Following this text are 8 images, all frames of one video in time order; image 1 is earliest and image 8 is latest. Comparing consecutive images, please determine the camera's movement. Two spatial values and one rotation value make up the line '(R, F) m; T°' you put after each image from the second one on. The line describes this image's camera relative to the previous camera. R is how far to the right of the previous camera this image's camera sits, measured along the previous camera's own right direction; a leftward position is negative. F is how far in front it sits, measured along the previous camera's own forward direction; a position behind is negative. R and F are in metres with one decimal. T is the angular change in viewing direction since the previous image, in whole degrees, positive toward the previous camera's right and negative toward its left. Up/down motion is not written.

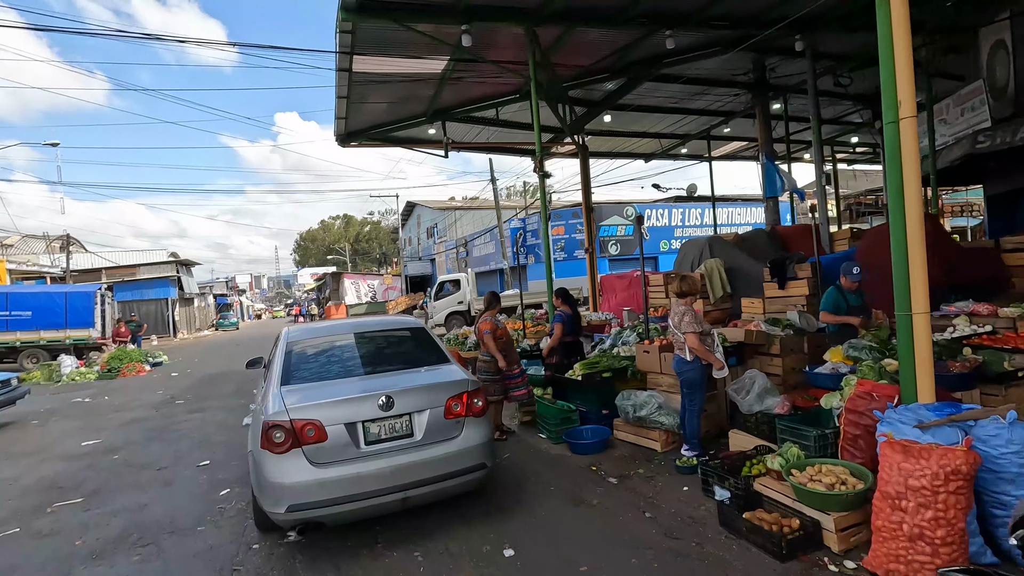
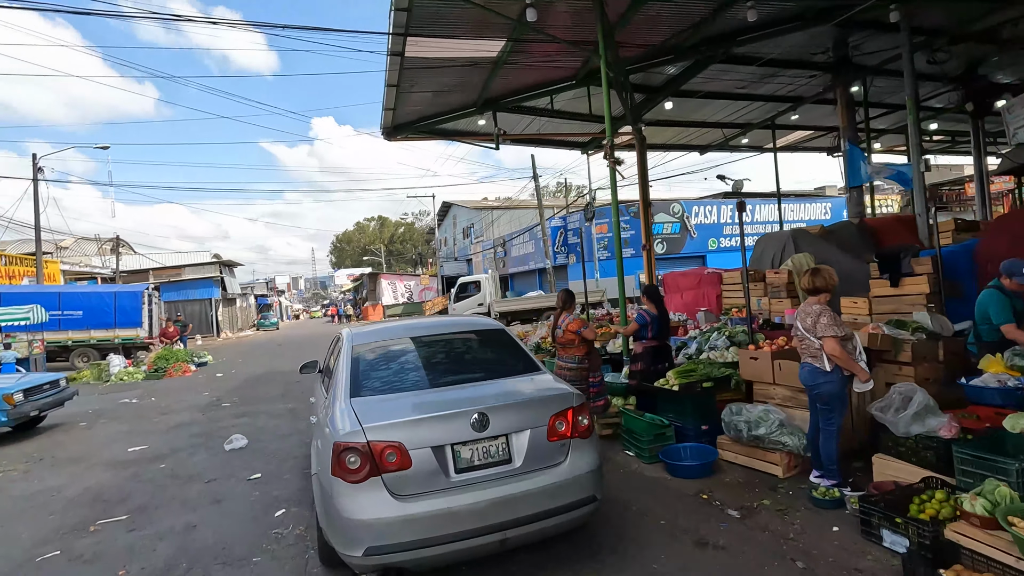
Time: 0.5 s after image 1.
(-0.5, +0.7) m; -3°
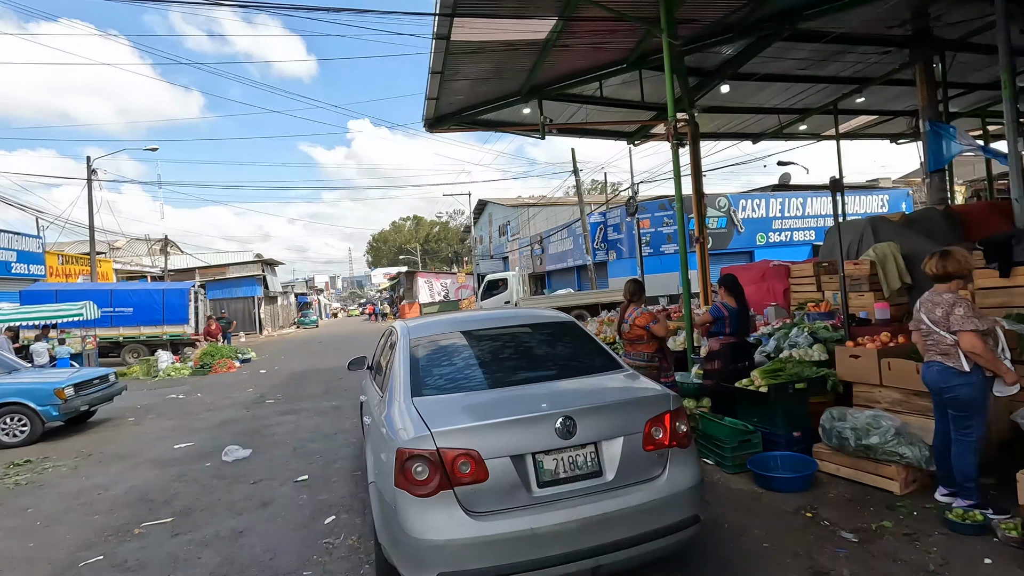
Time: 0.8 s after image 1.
(-0.3, +0.4) m; -4°
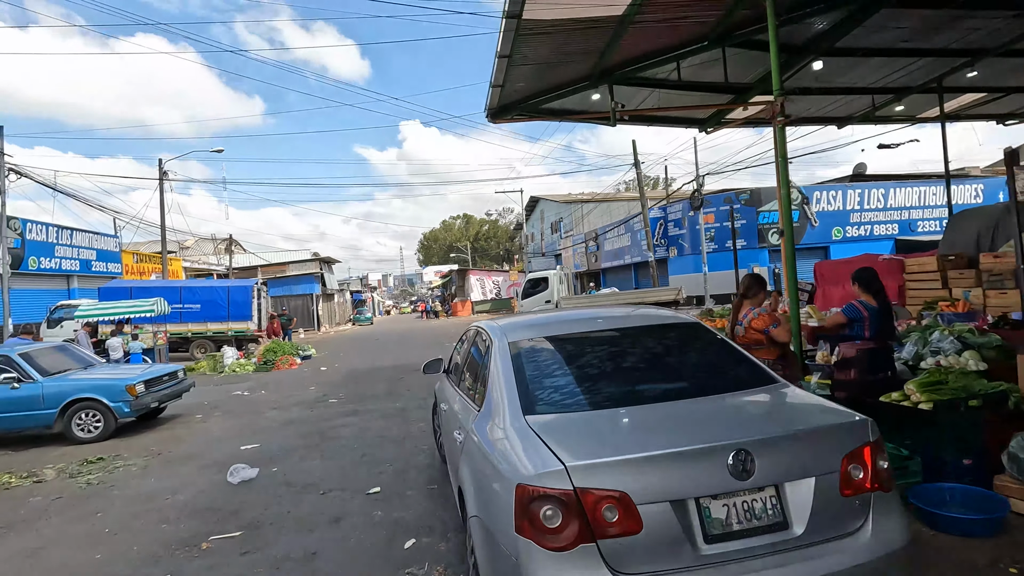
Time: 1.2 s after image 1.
(-0.4, +0.5) m; -5°
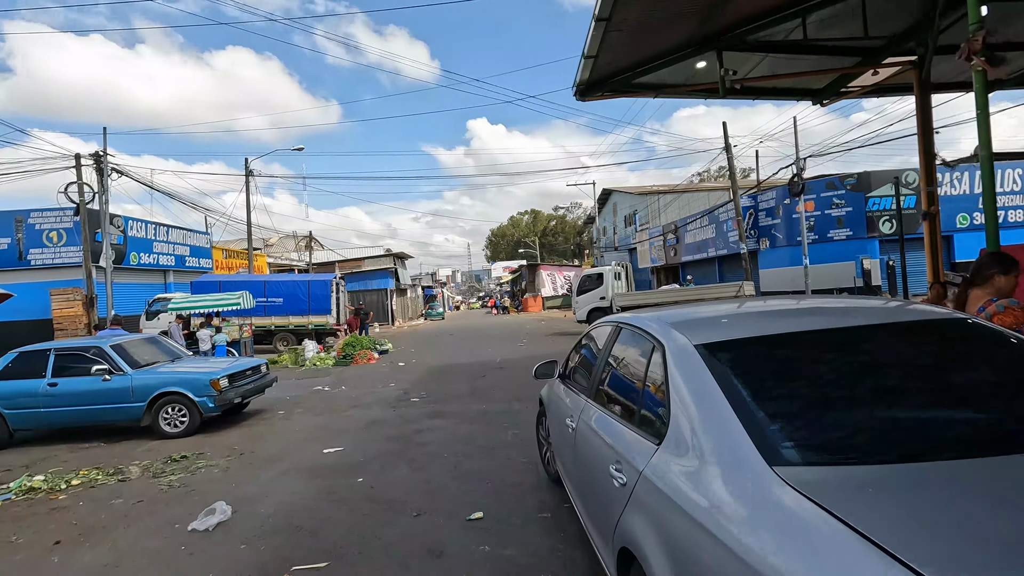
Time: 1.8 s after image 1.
(-0.5, +0.8) m; -7°
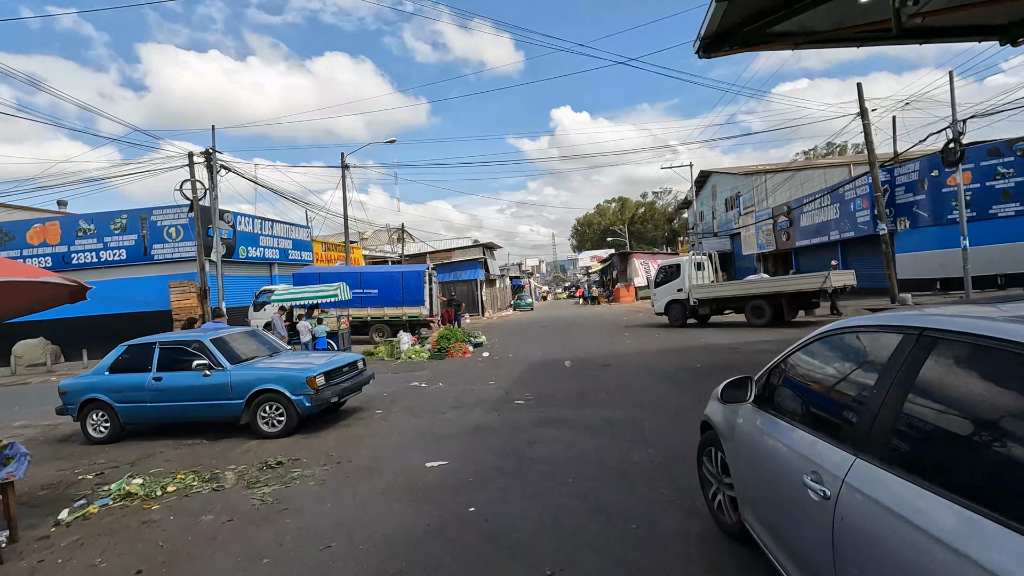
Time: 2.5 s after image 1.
(-0.5, +1.0) m; -9°
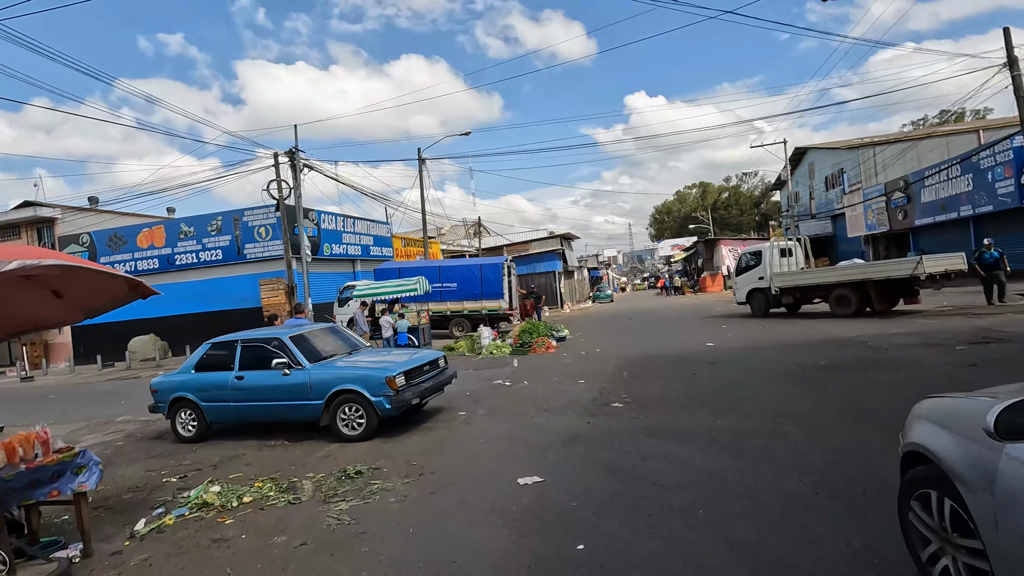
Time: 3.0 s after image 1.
(-0.2, +0.8) m; -8°
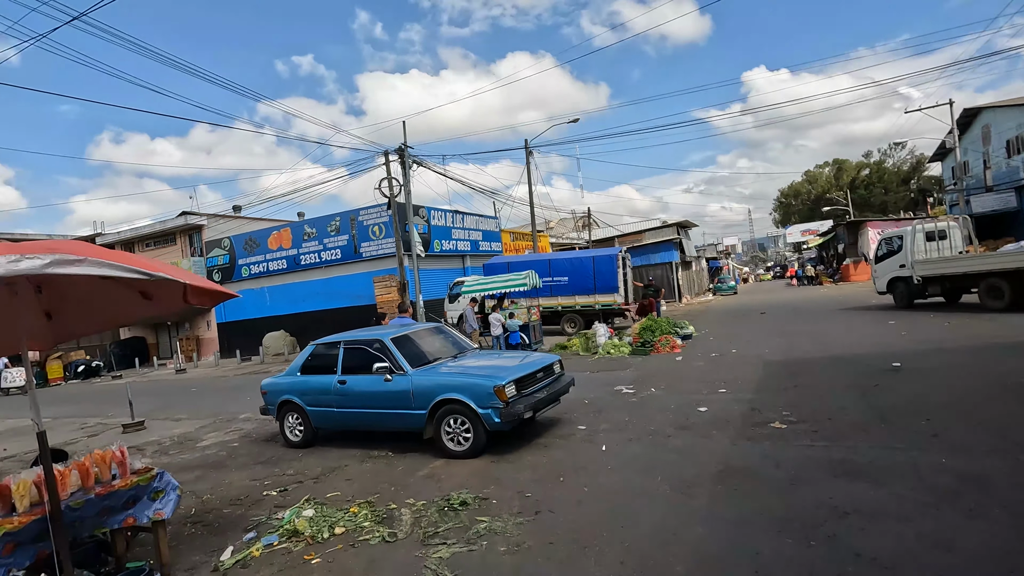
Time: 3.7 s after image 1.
(-0.2, +1.0) m; -12°
